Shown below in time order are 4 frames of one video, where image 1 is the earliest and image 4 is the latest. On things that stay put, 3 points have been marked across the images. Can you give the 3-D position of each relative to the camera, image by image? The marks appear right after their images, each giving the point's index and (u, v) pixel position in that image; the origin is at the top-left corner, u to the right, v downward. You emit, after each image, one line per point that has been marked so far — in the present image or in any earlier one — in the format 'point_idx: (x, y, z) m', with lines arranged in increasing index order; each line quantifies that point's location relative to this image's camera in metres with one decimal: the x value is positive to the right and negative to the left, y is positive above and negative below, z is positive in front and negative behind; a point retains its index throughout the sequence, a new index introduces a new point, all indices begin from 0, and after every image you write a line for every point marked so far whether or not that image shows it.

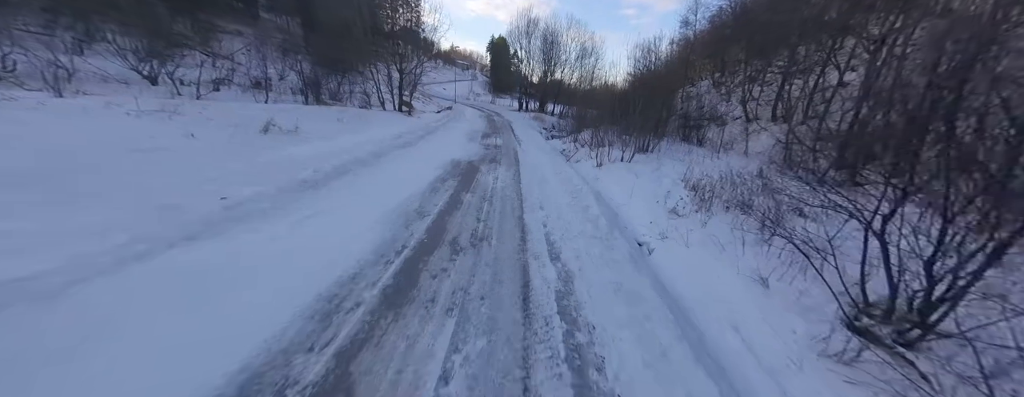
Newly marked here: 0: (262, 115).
0: (-7.6, +2.4, +8.6) m
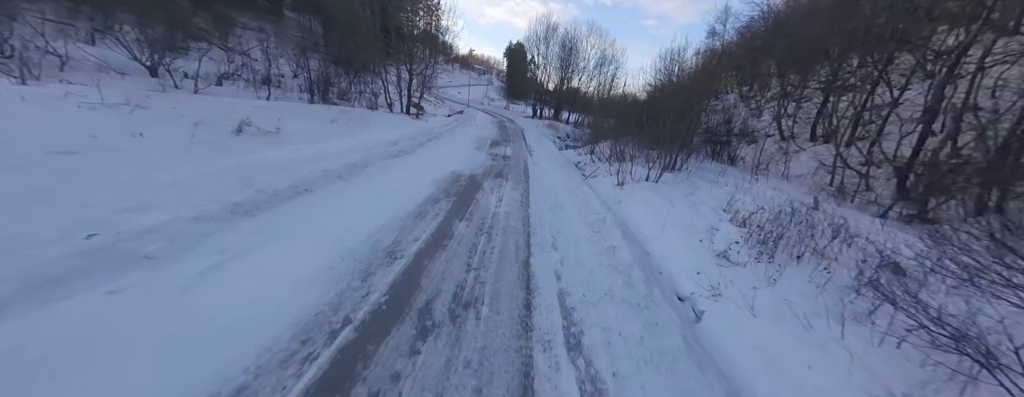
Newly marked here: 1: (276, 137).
0: (-7.3, +2.2, +7.7) m
1: (-5.8, +1.5, +7.0) m
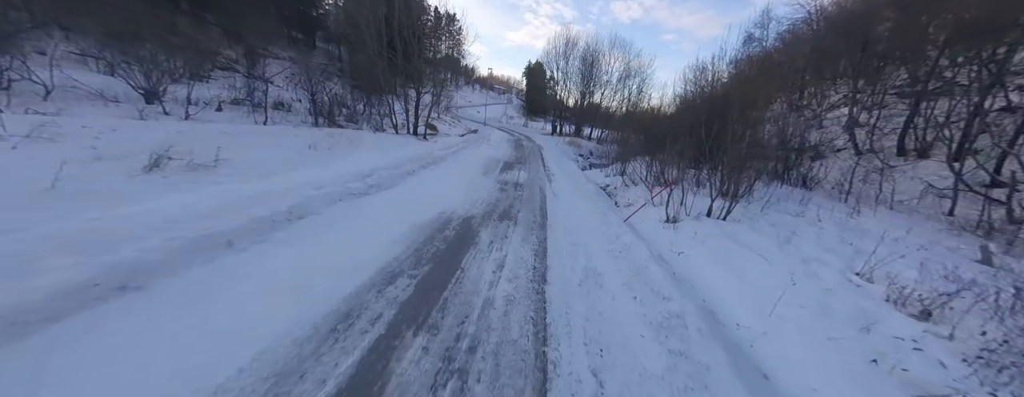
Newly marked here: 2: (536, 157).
0: (-7.1, +1.2, +6.2) m
1: (-5.6, +0.5, +5.3) m
2: (+1.4, +2.3, +16.3) m
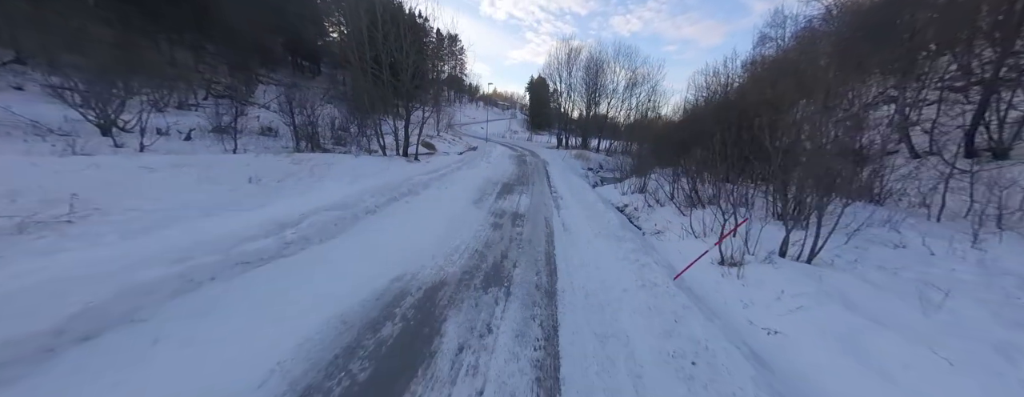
0: (-7.2, +0.2, +4.5) m
1: (-5.8, -0.5, +3.6) m
2: (+1.5, +1.2, +14.4) m
